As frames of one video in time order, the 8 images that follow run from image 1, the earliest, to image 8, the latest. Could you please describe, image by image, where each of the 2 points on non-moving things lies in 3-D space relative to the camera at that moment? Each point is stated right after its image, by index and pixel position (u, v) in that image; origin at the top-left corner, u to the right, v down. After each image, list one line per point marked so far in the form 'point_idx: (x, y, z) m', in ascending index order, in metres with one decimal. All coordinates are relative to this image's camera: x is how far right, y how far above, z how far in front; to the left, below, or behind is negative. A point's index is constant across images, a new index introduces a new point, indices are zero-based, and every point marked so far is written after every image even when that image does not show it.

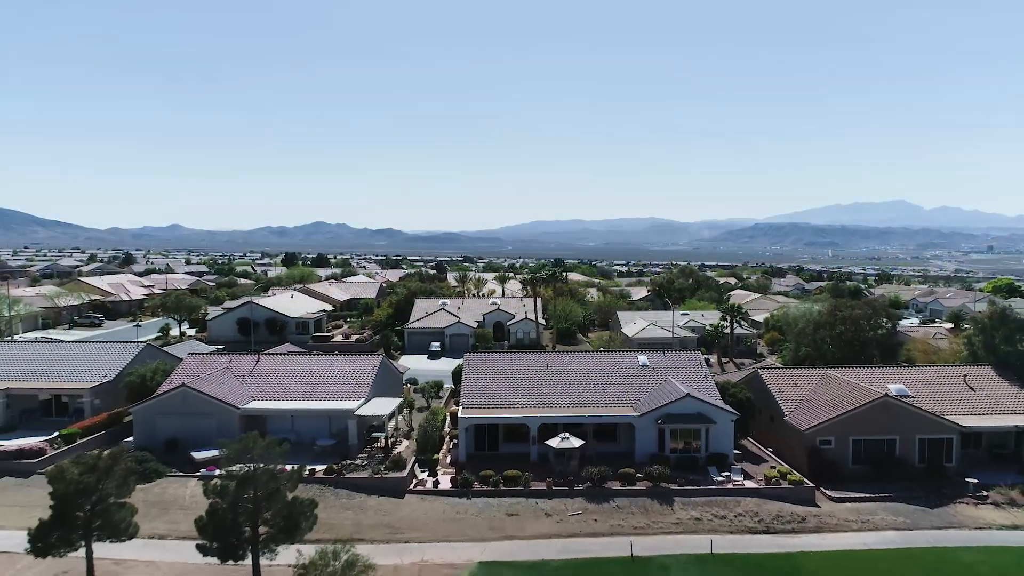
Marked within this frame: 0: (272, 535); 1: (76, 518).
0: (-7.2, -7.4, +18.5) m
1: (-12.7, -6.7, +17.9) m
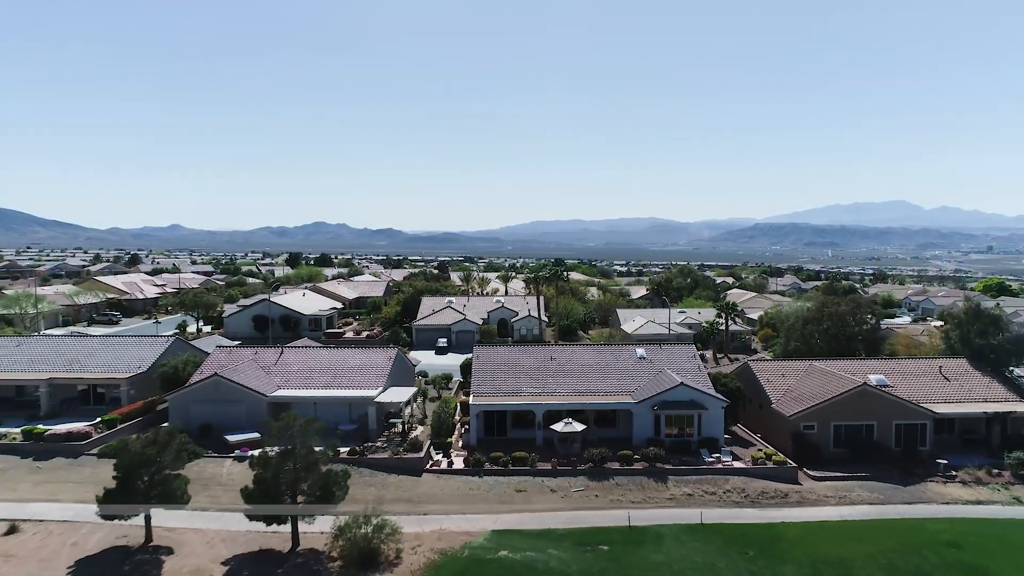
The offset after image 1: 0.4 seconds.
0: (-6.9, -7.3, +20.8) m
1: (-12.3, -6.5, +20.3) m
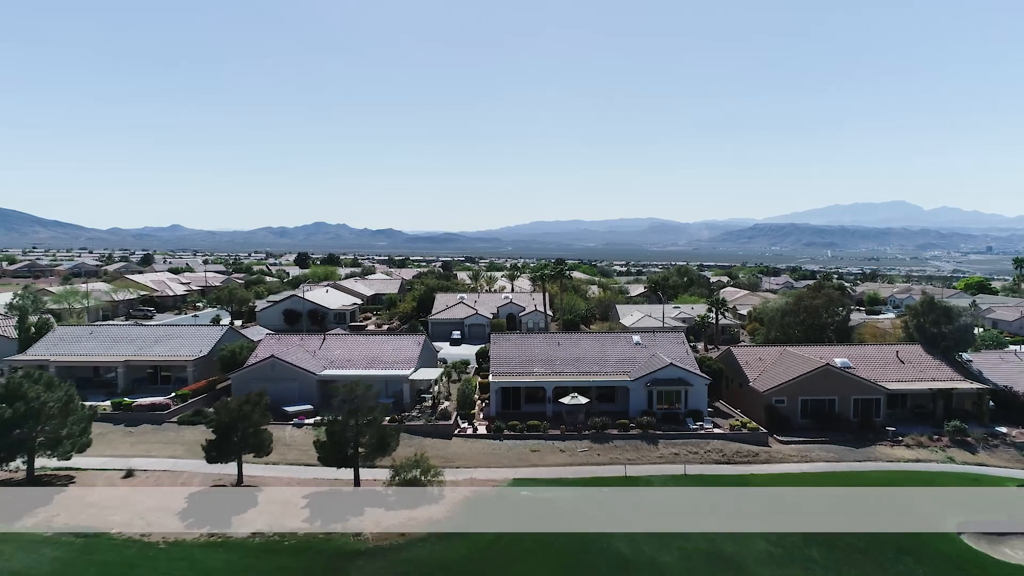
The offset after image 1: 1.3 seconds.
0: (-6.1, -6.9, +25.9) m
1: (-11.5, -6.2, +25.4) m
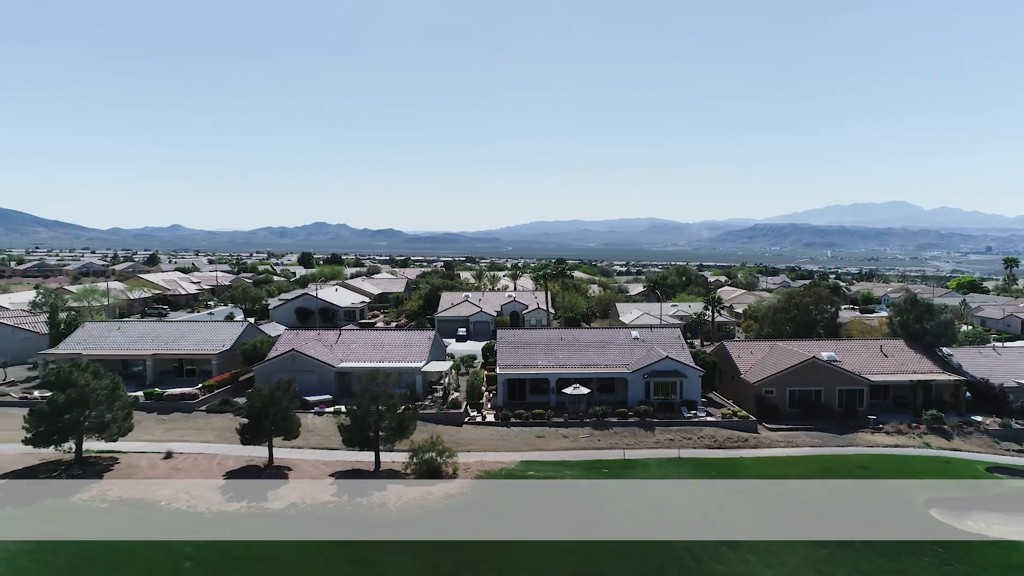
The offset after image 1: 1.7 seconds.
0: (-5.7, -6.8, +28.2) m
1: (-11.1, -6.0, +27.7) m
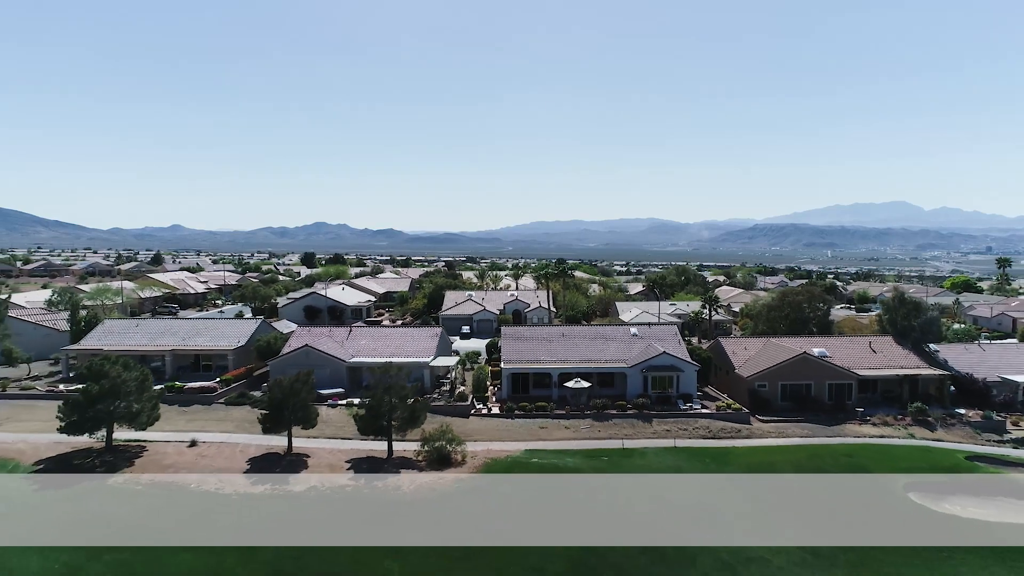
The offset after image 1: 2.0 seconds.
0: (-5.4, -6.7, +30.0) m
1: (-10.9, -5.9, +29.4) m
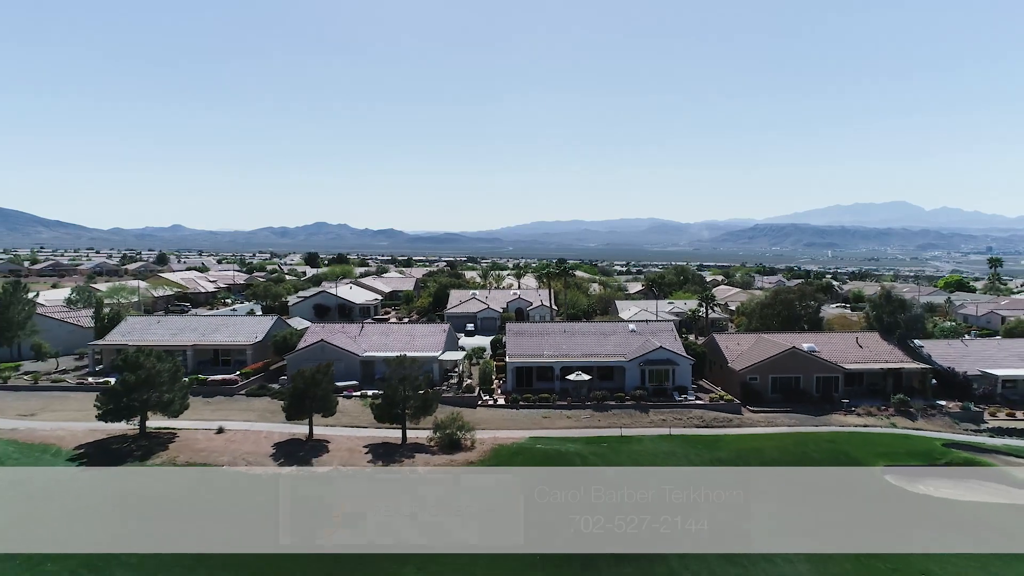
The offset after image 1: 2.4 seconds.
0: (-5.1, -6.6, +32.2) m
1: (-10.6, -5.8, +31.6) m
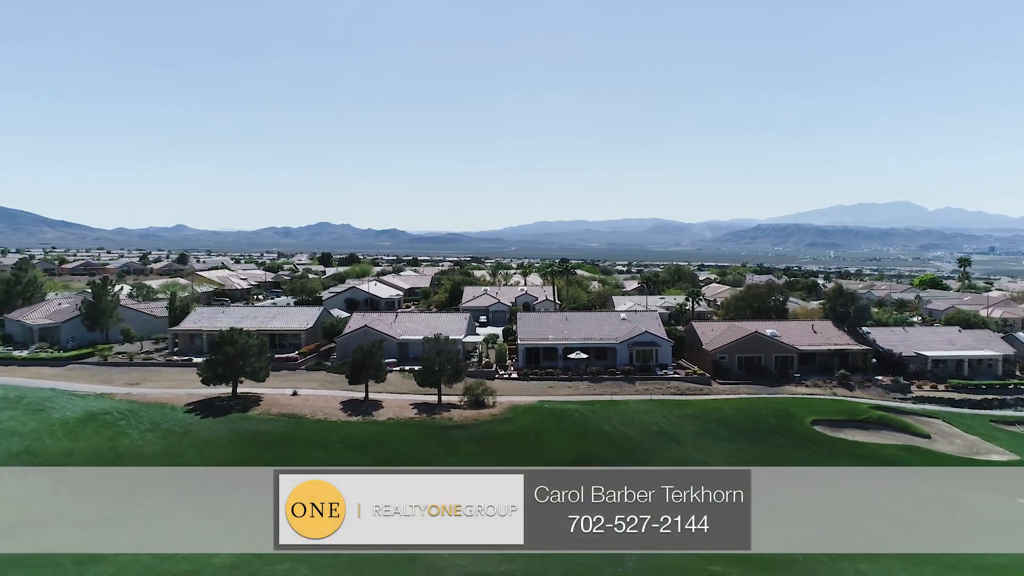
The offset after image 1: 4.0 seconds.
0: (-4.3, -6.1, +40.8) m
1: (-9.7, -5.3, +40.3) m
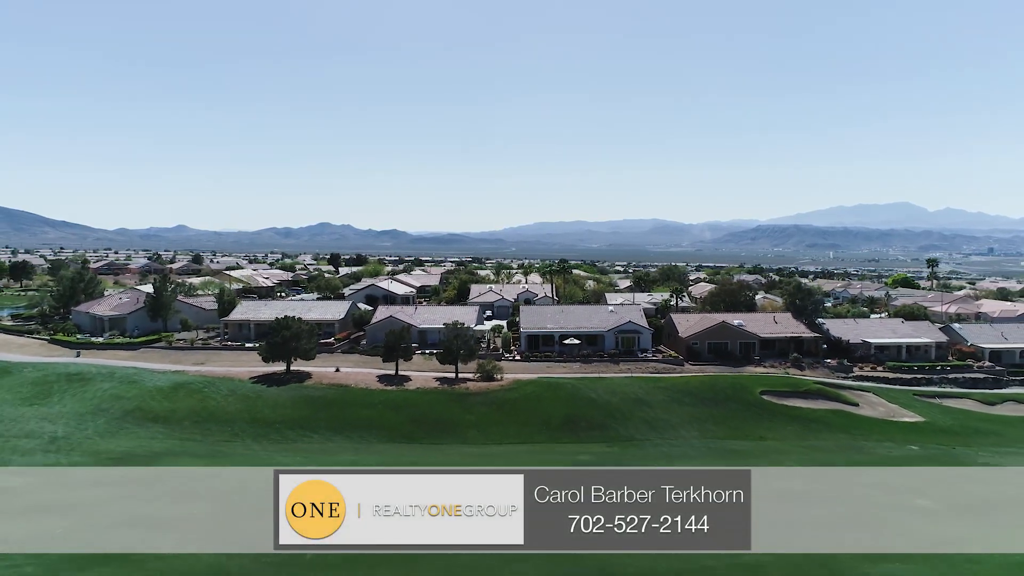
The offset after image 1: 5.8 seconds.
0: (-3.9, -5.7, +49.6) m
1: (-9.3, -5.0, +49.0) m
